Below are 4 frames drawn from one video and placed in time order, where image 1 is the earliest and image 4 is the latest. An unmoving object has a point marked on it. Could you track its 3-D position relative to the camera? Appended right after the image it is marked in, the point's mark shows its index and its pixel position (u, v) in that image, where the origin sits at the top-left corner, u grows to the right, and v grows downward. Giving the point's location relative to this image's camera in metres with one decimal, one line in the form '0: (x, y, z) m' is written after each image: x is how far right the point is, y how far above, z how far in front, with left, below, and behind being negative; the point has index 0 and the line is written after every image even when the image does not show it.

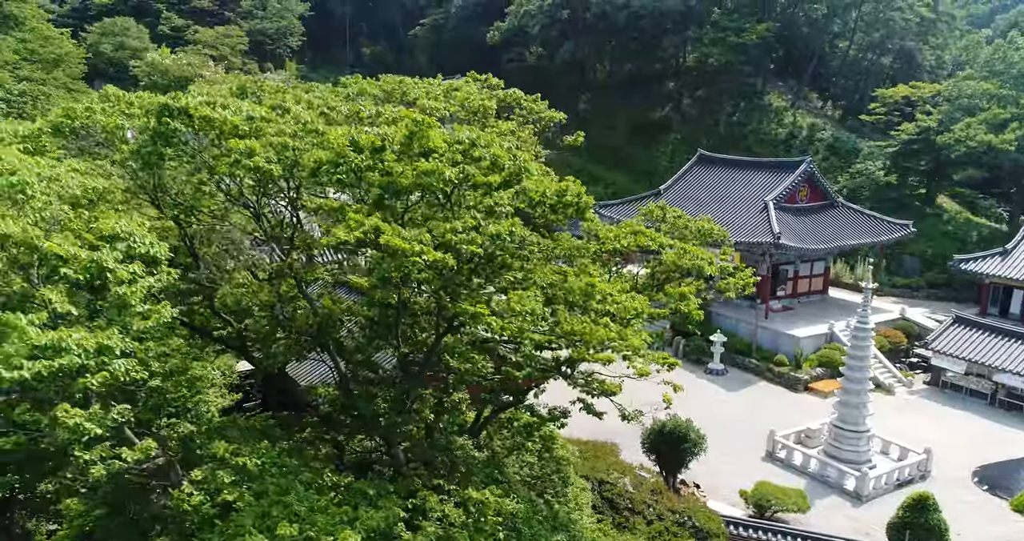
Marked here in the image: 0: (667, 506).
0: (+2.5, -3.8, +11.3) m
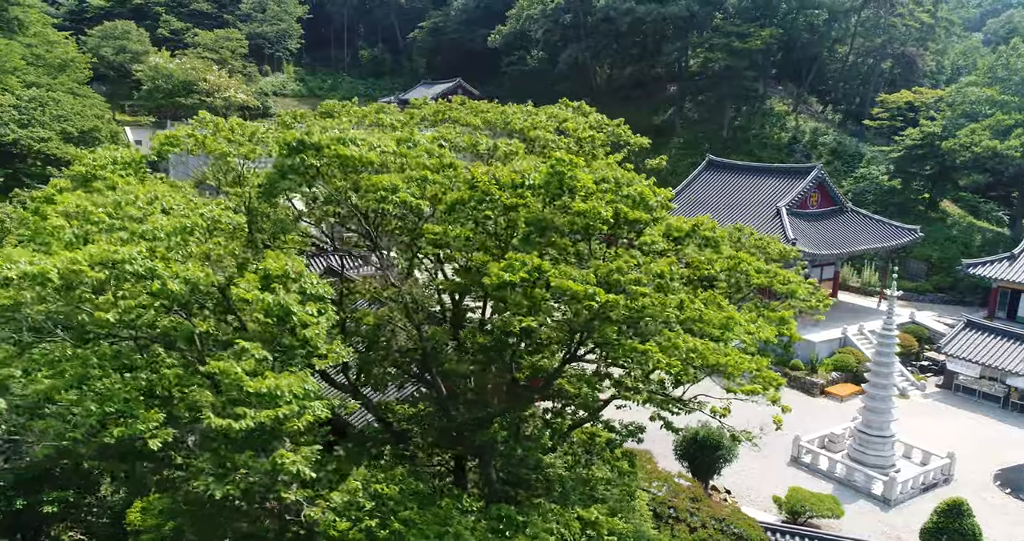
0: (+3.2, -4.0, +11.5) m
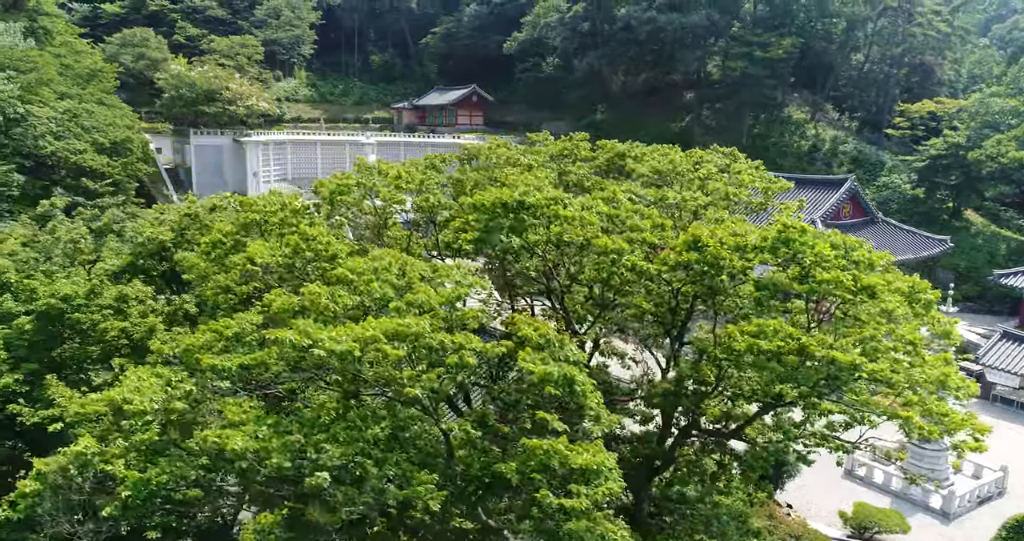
0: (+4.6, -4.4, +11.8) m
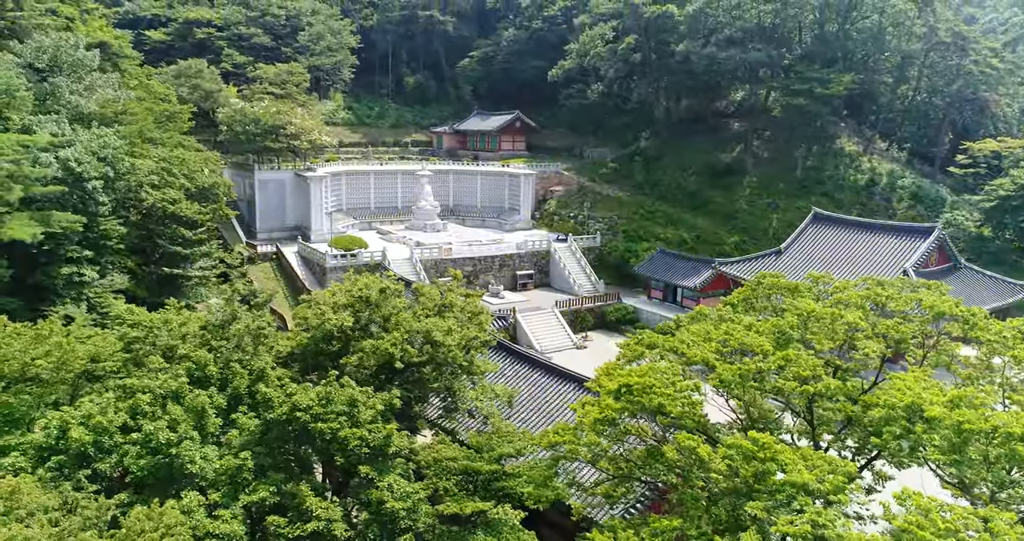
0: (+8.2, -6.0, +12.2) m
